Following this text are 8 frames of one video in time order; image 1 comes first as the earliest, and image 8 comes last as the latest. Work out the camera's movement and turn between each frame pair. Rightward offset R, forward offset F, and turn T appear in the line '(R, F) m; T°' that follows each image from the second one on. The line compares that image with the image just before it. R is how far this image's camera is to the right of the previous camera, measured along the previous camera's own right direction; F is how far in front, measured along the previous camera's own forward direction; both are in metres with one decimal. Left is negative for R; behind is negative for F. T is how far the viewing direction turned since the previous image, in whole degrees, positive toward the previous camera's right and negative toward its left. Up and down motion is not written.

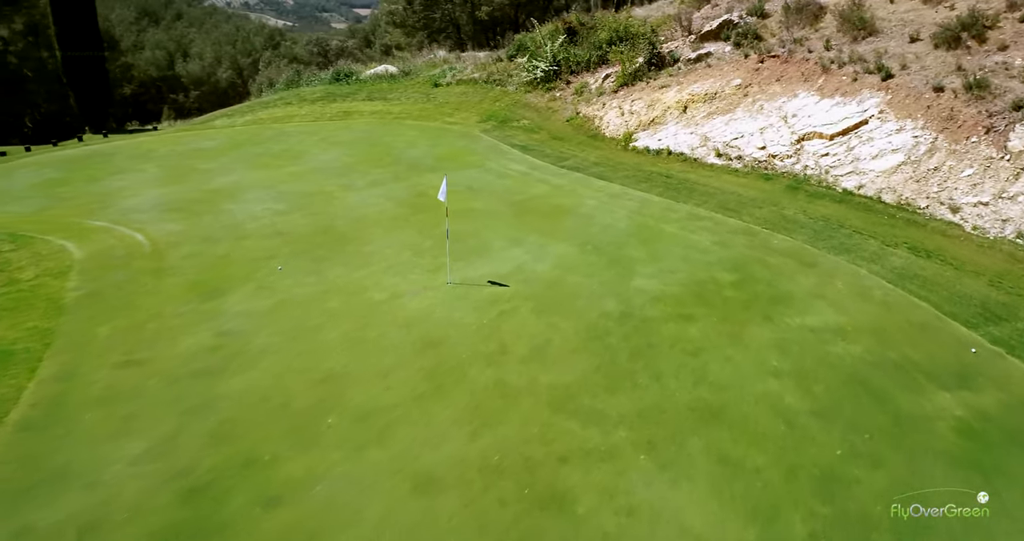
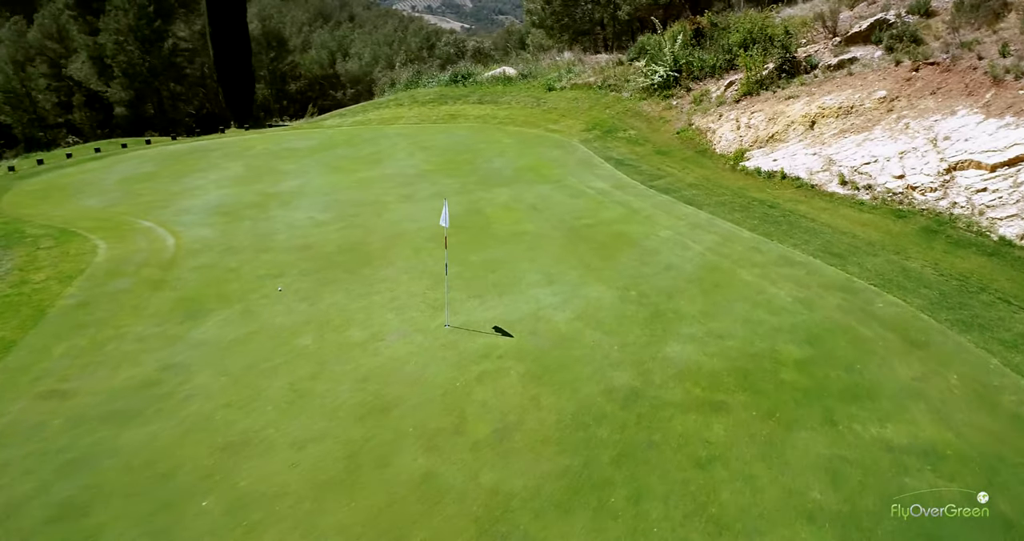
(+1.5, +1.7) m; -12°
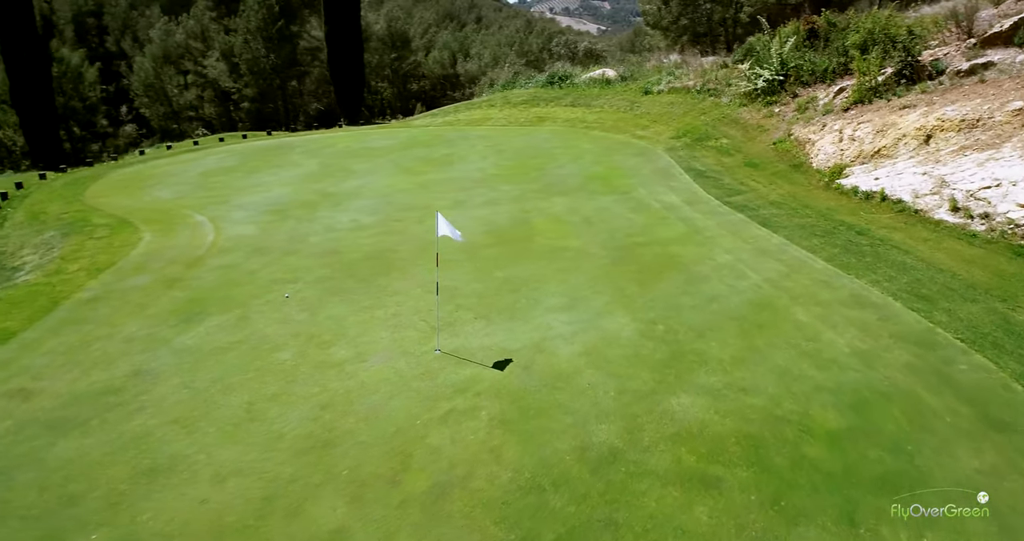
(+1.2, +1.0) m; -10°
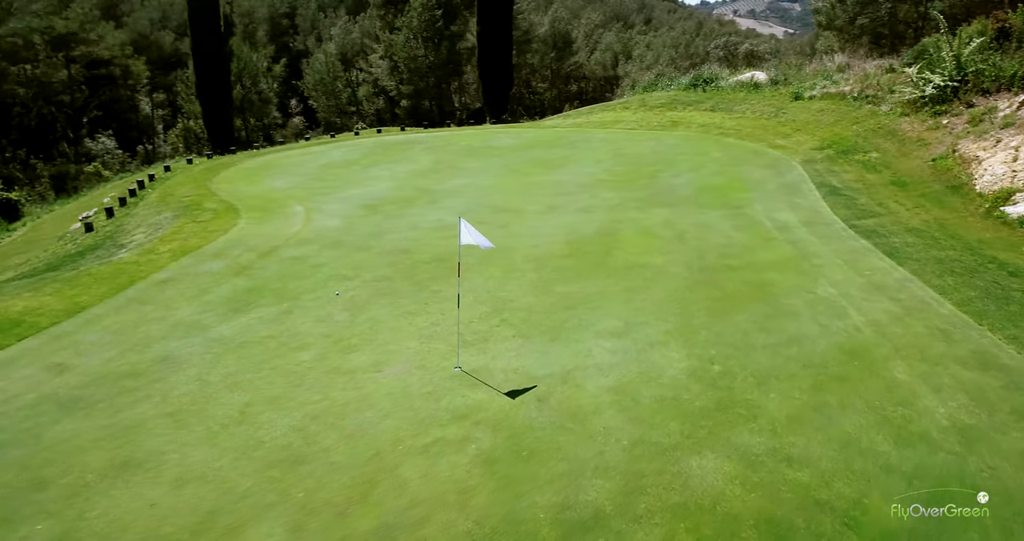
(+1.1, +0.8) m; -13°
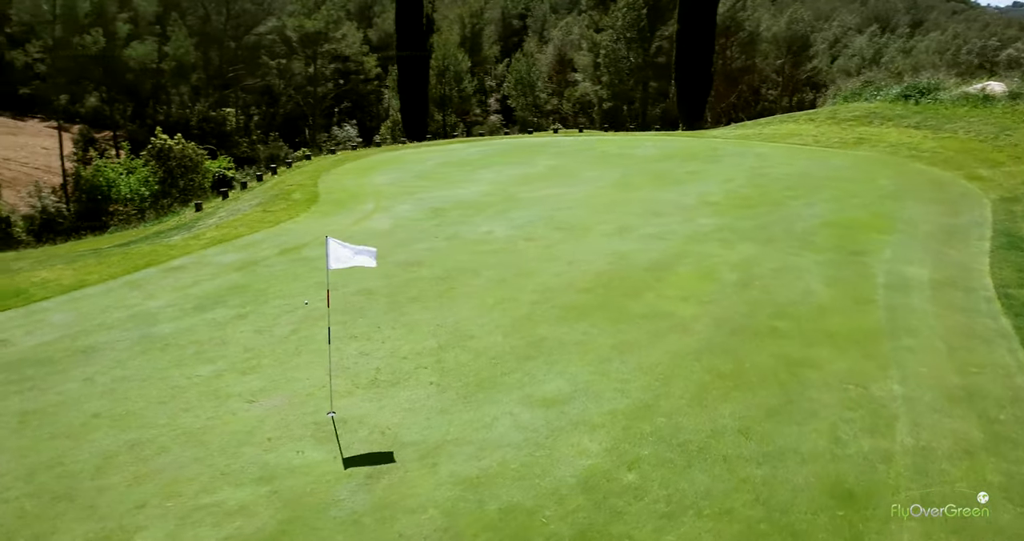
(+2.4, +1.7) m; -18°
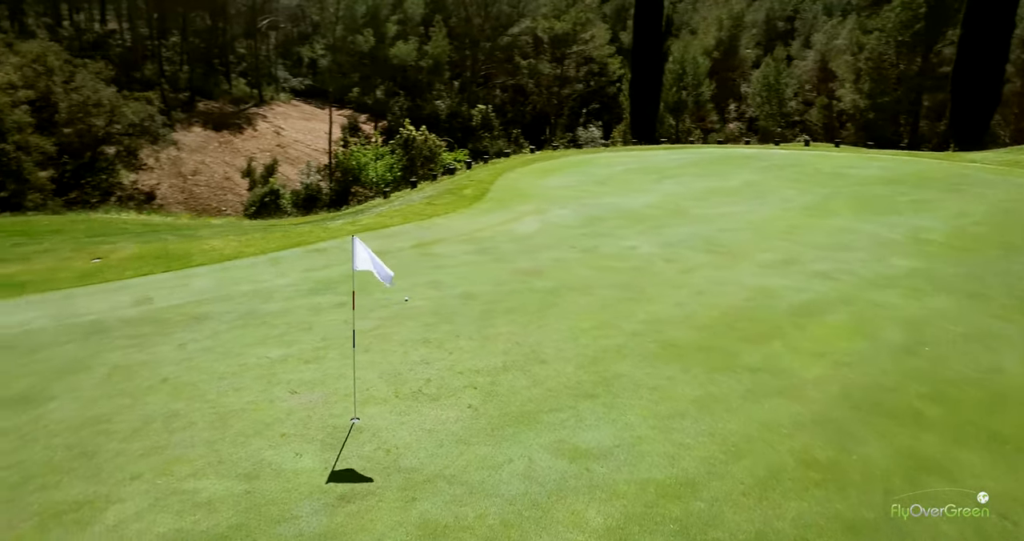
(+1.3, +0.9) m; -19°
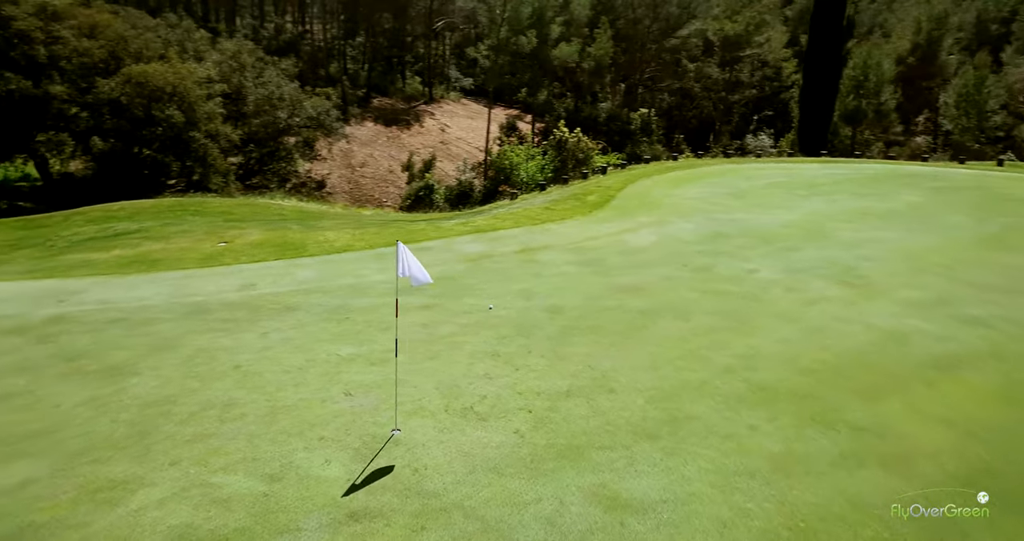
(+0.7, +0.5) m; -13°
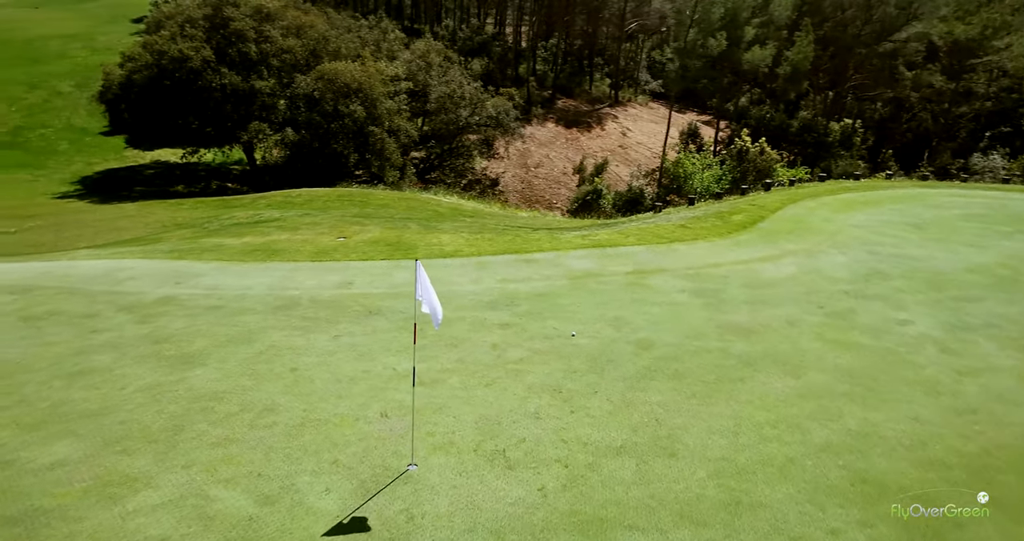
(+0.8, +0.7) m; -14°
